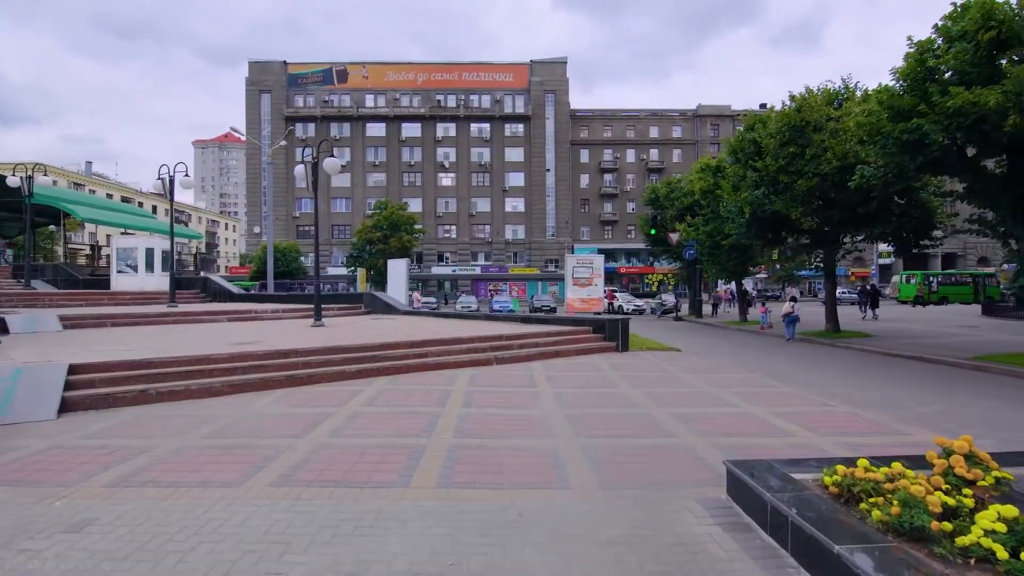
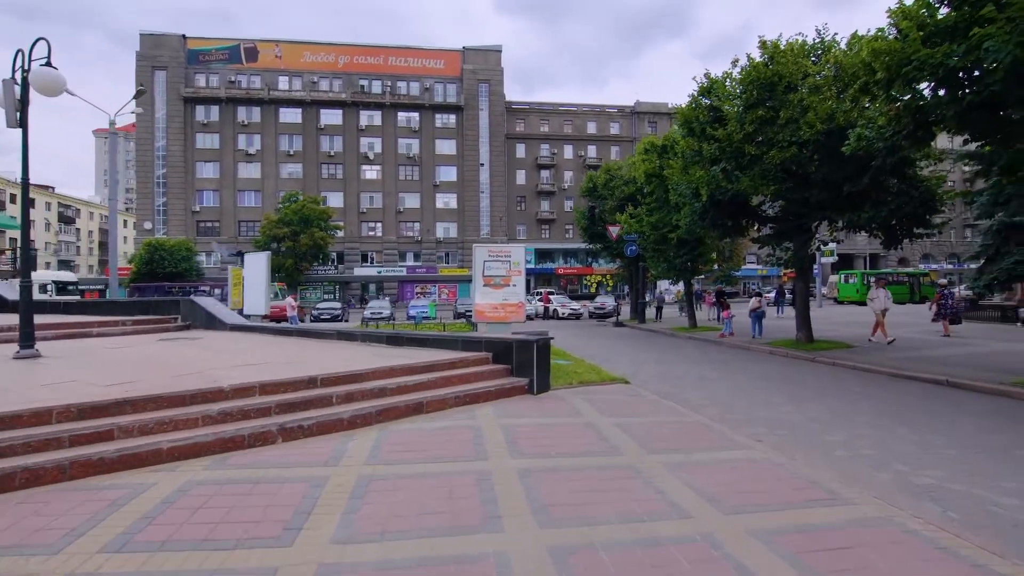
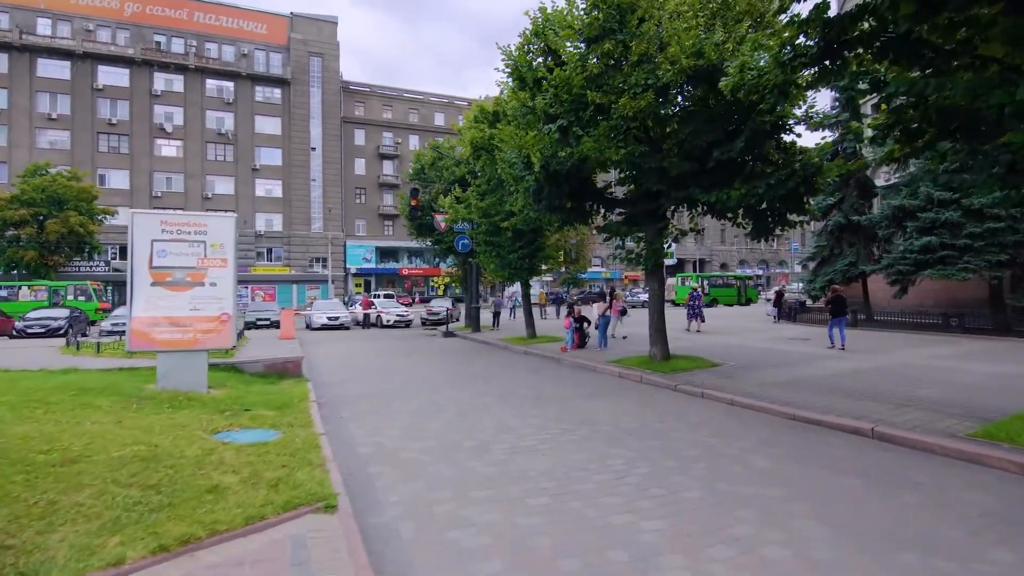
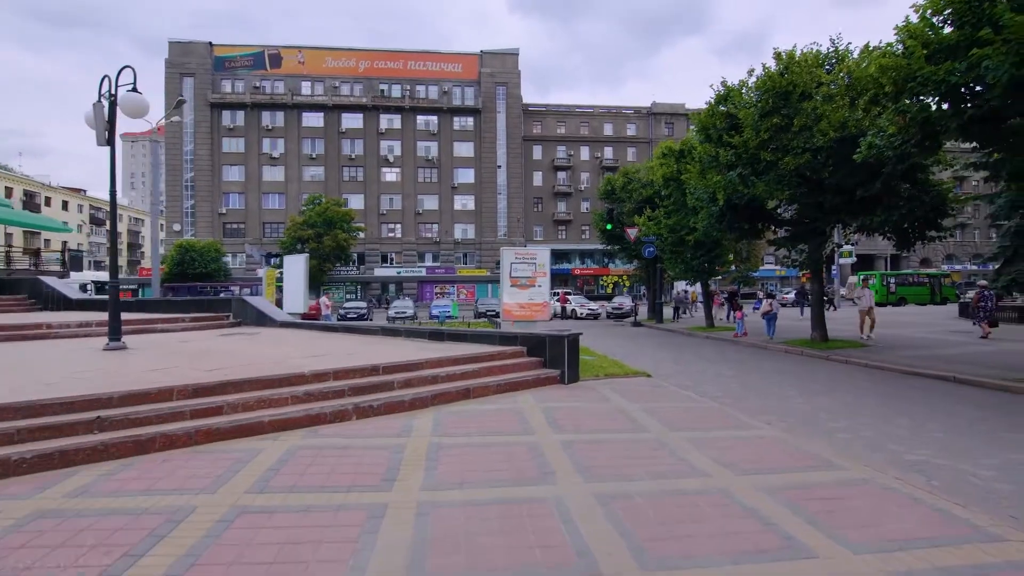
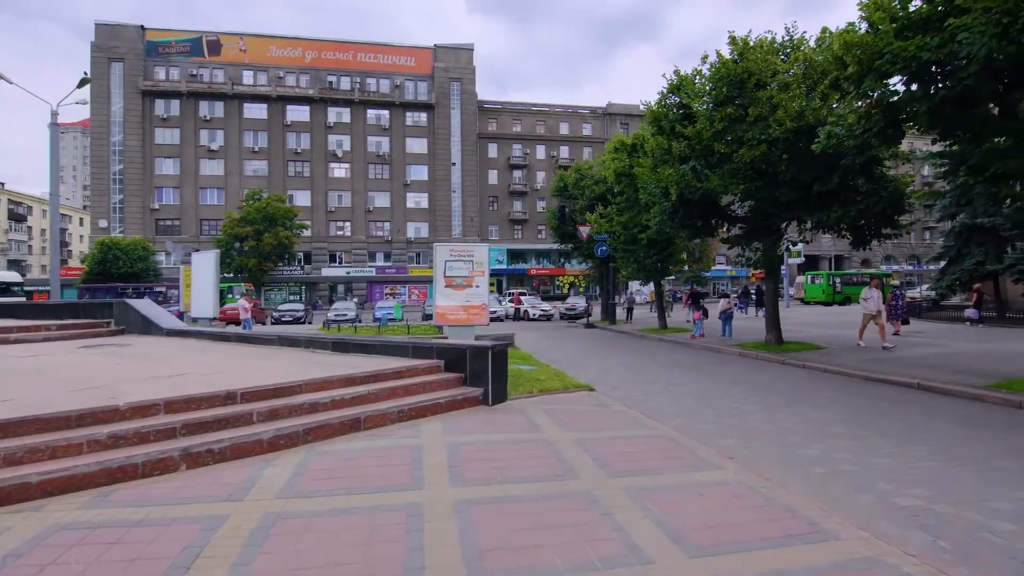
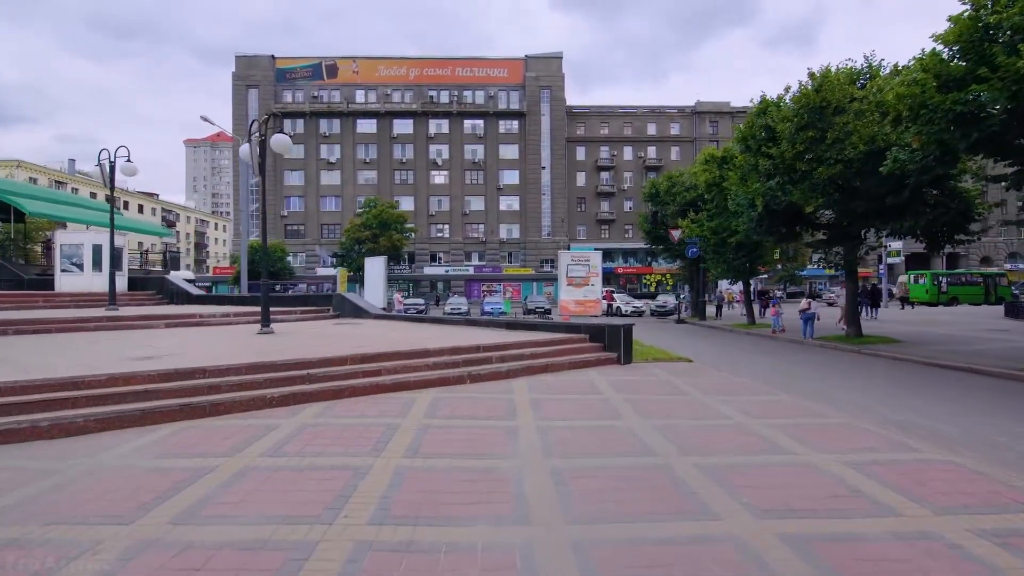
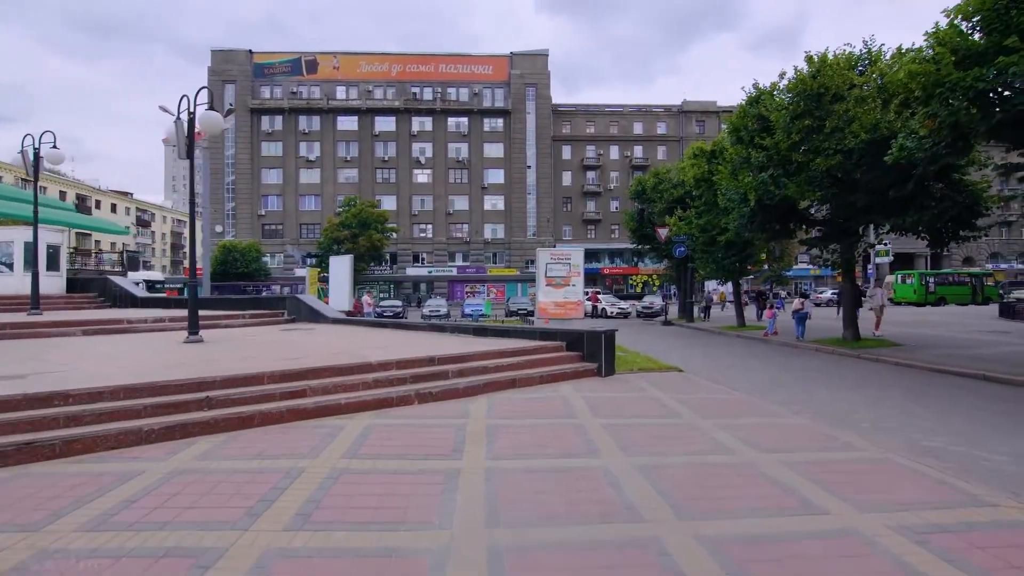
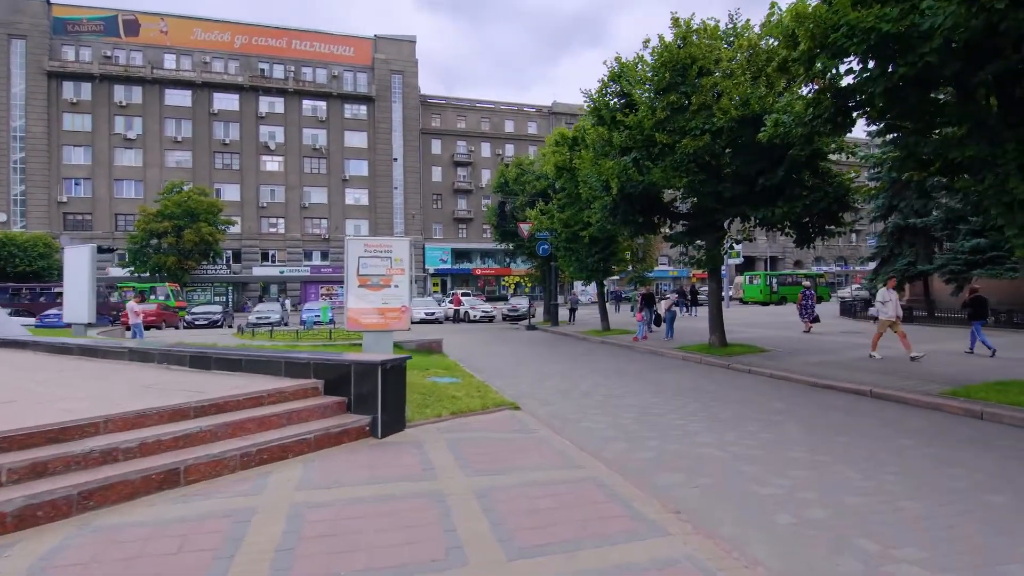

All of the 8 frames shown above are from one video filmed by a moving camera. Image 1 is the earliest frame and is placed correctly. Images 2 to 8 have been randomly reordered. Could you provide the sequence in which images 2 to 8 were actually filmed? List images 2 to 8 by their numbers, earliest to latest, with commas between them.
6, 7, 4, 2, 5, 8, 3
